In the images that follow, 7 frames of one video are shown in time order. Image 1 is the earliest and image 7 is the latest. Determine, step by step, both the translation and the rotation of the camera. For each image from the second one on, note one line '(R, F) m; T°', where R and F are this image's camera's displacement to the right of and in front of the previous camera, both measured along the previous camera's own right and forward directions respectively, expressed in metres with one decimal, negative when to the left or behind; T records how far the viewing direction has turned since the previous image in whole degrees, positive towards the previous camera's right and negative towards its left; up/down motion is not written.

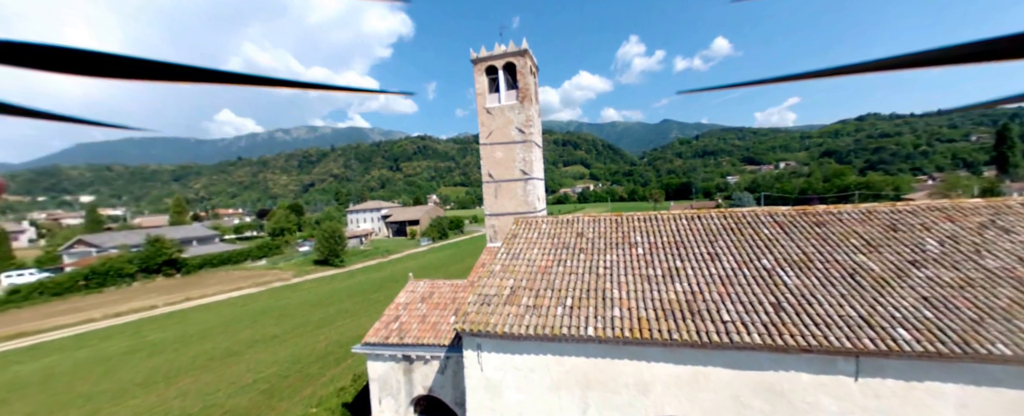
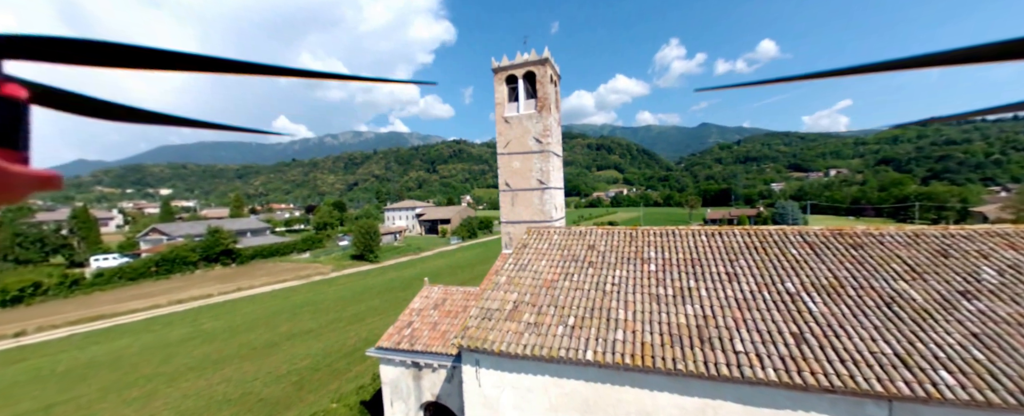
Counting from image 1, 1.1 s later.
(+0.5, +0.2) m; -5°
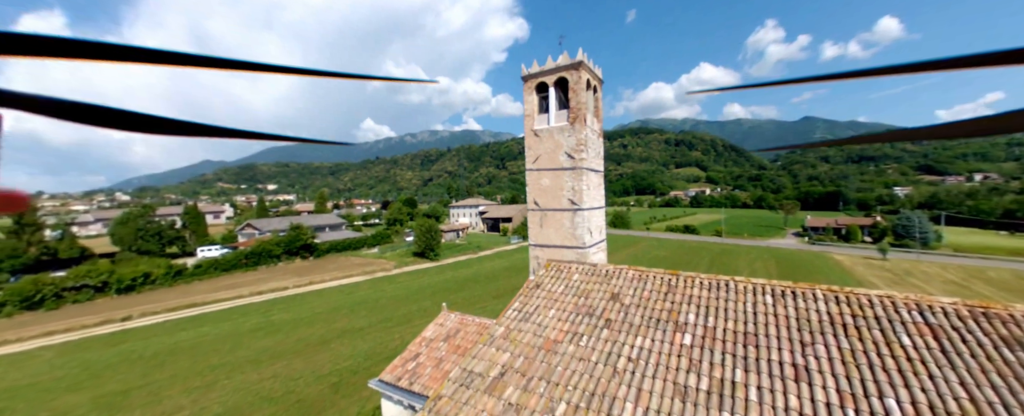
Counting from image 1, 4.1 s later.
(+1.2, +1.5) m; -11°
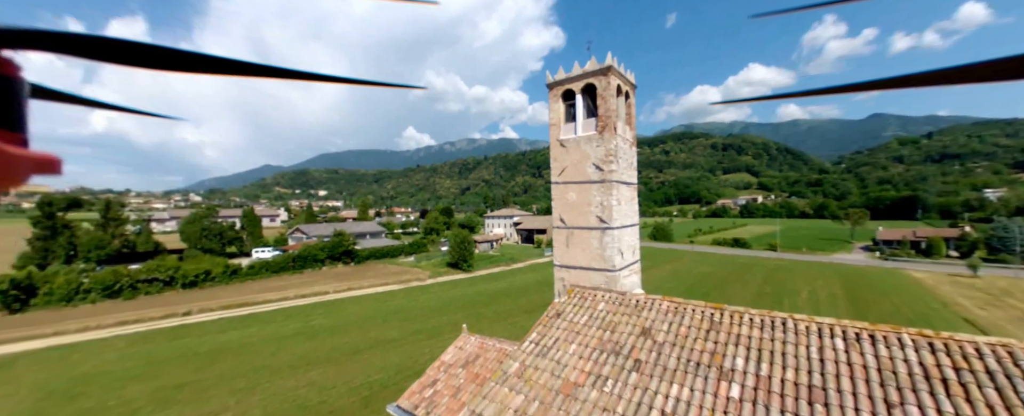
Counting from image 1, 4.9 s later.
(+0.3, +0.7) m; -6°
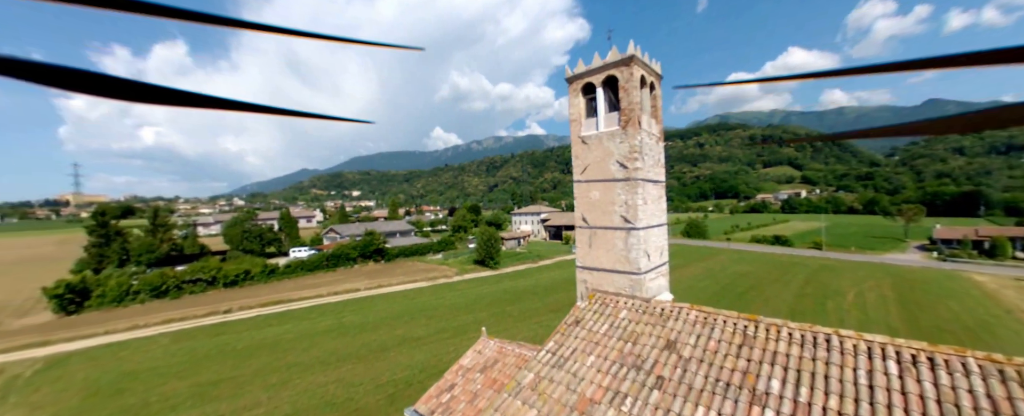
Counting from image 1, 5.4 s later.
(+0.2, +0.3) m; -4°
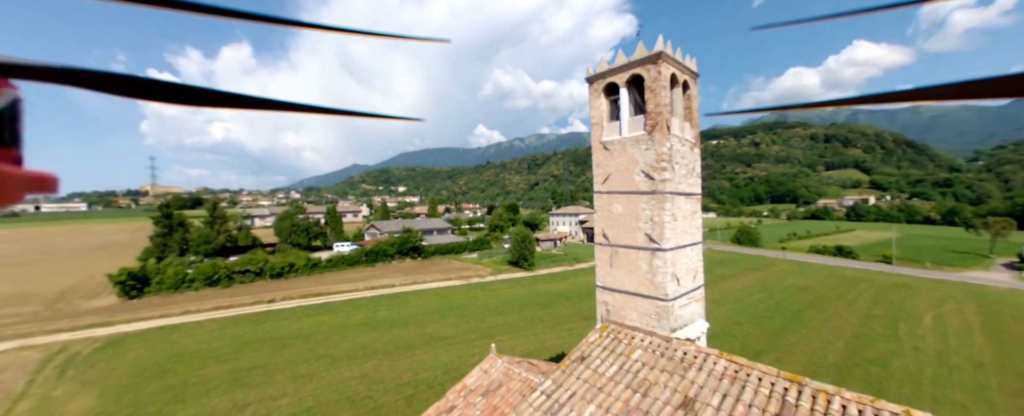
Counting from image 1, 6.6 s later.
(+0.6, +0.8) m; -6°
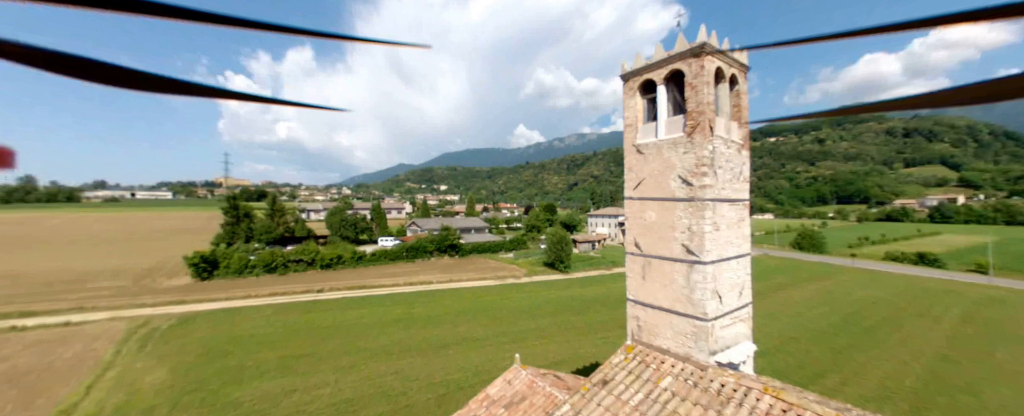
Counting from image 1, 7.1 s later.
(+0.3, +0.4) m; -6°
